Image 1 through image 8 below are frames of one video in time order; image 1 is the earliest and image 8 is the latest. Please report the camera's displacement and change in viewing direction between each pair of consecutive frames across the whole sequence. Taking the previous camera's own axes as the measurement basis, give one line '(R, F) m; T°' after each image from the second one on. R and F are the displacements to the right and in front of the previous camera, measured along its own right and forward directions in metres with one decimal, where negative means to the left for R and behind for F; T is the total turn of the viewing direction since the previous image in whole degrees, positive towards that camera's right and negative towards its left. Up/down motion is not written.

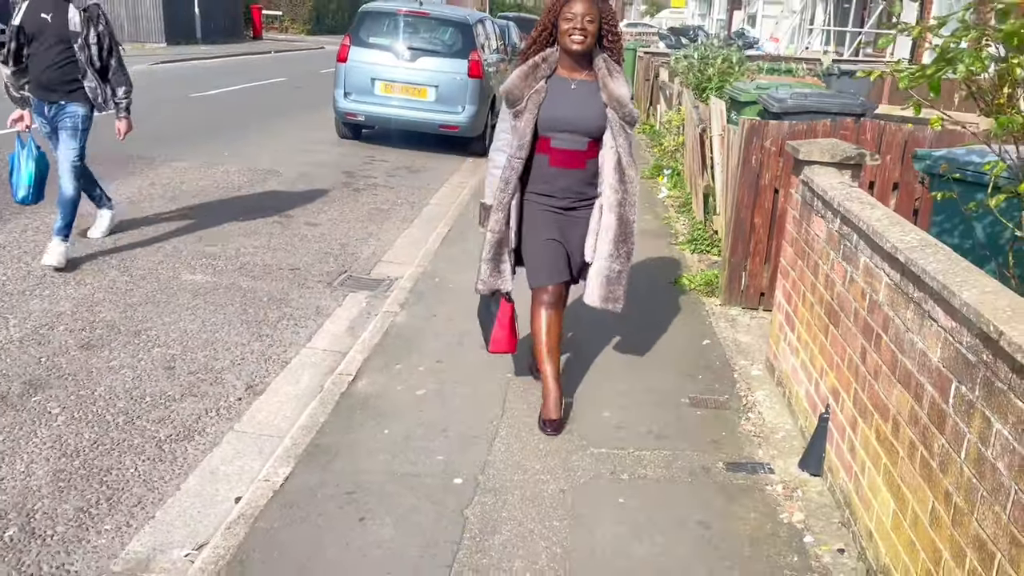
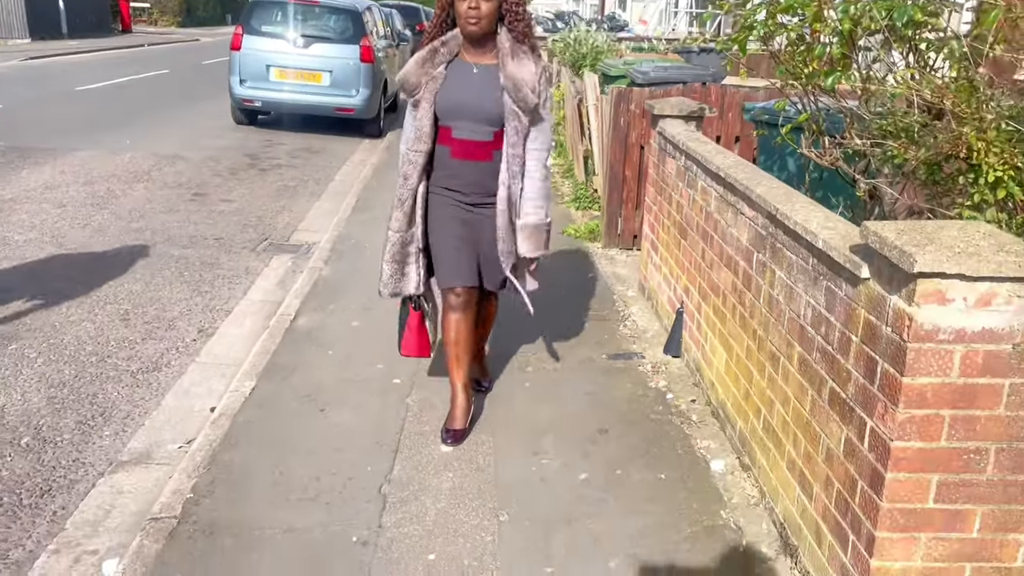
(-0.2, -0.9) m; +7°
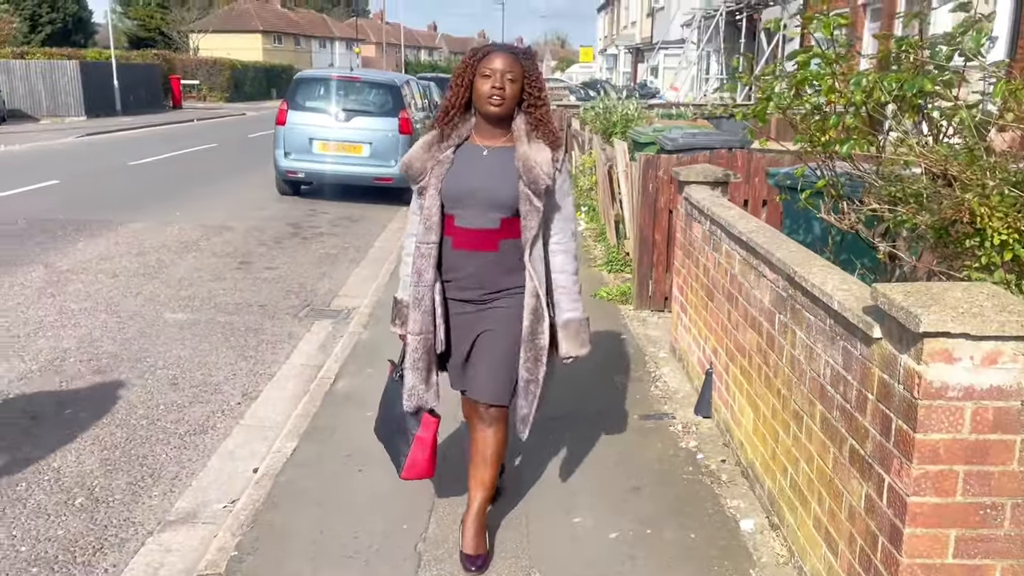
(0.0, -0.2) m; -3°
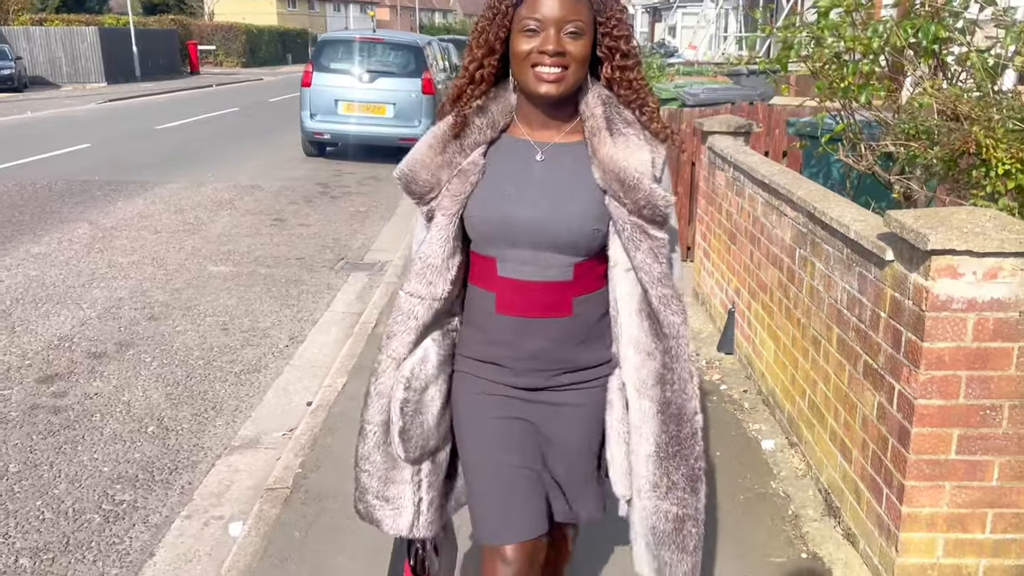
(-0.1, -0.3) m; -1°
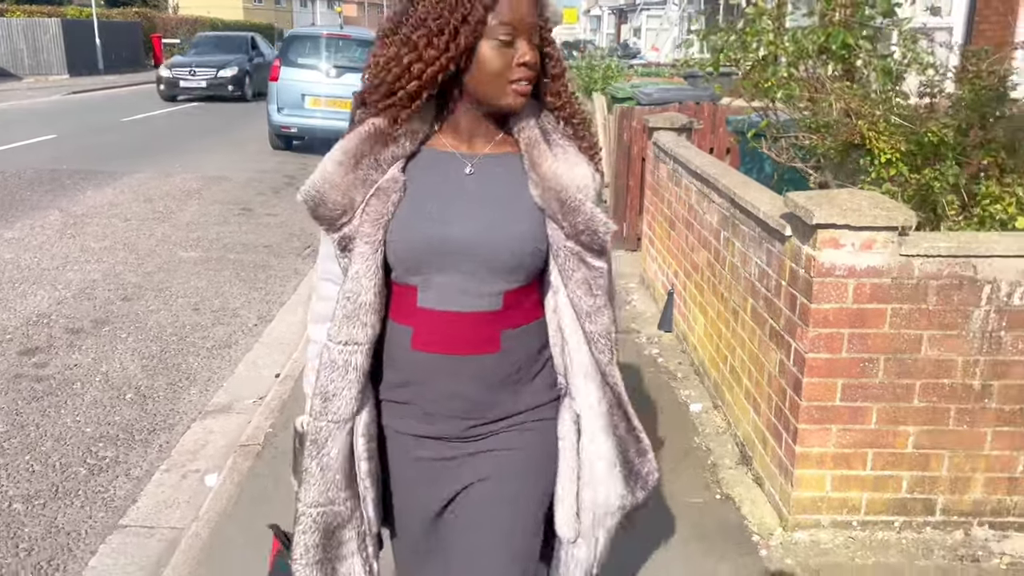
(+0.1, -0.4) m; +2°
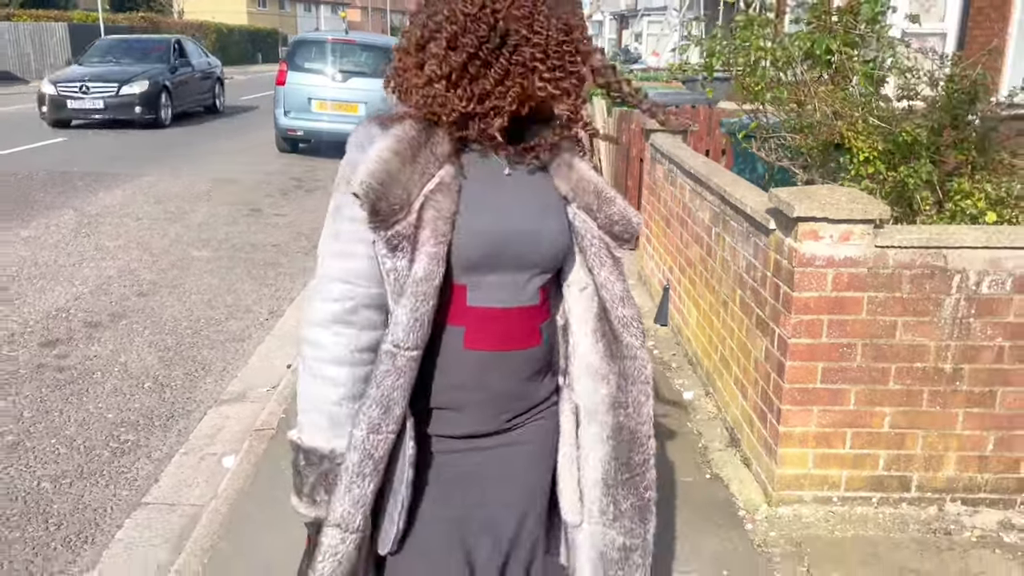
(0.0, -0.2) m; 0°
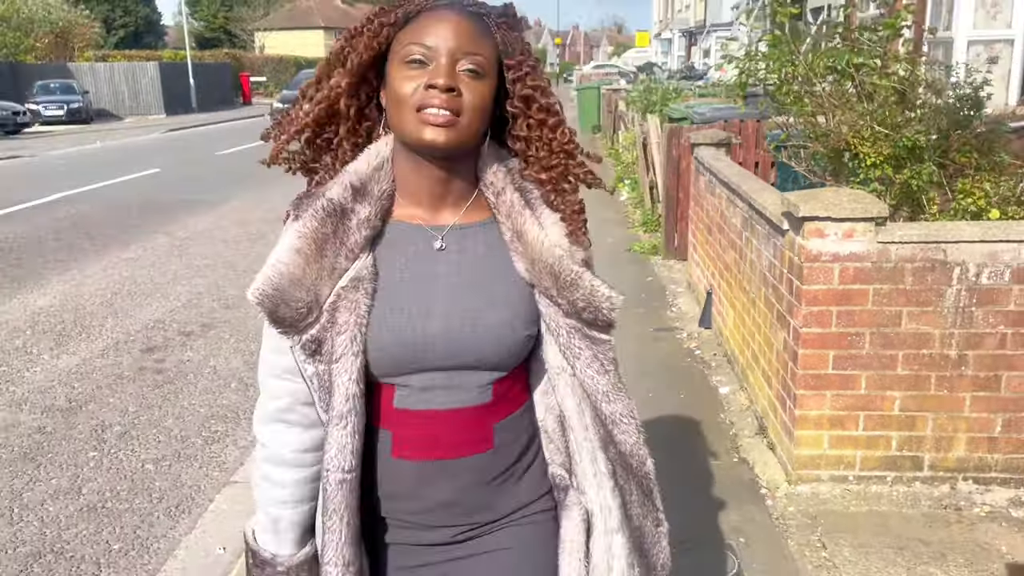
(+0.2, -0.4) m; -5°
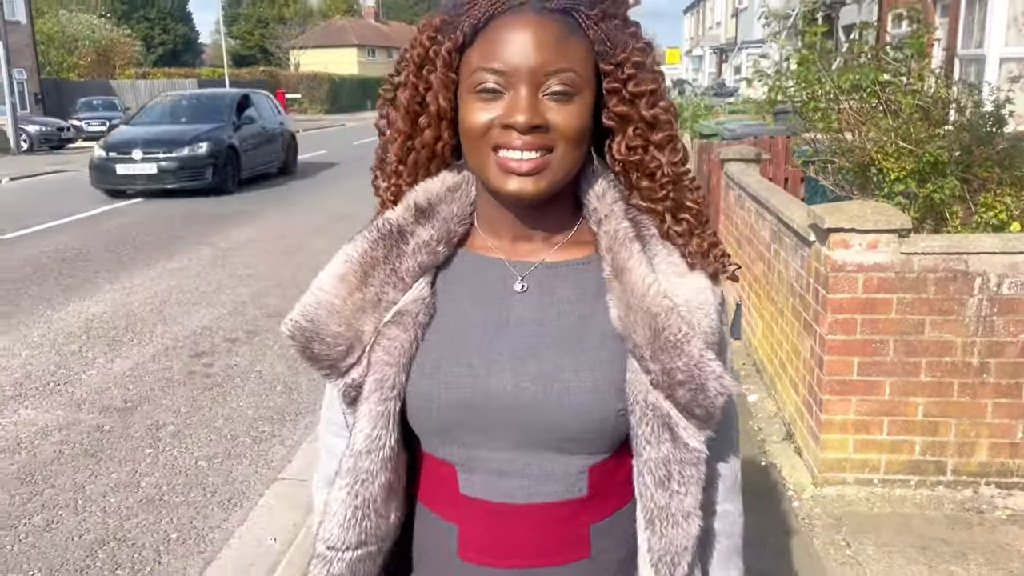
(0.0, -0.2) m; -2°
